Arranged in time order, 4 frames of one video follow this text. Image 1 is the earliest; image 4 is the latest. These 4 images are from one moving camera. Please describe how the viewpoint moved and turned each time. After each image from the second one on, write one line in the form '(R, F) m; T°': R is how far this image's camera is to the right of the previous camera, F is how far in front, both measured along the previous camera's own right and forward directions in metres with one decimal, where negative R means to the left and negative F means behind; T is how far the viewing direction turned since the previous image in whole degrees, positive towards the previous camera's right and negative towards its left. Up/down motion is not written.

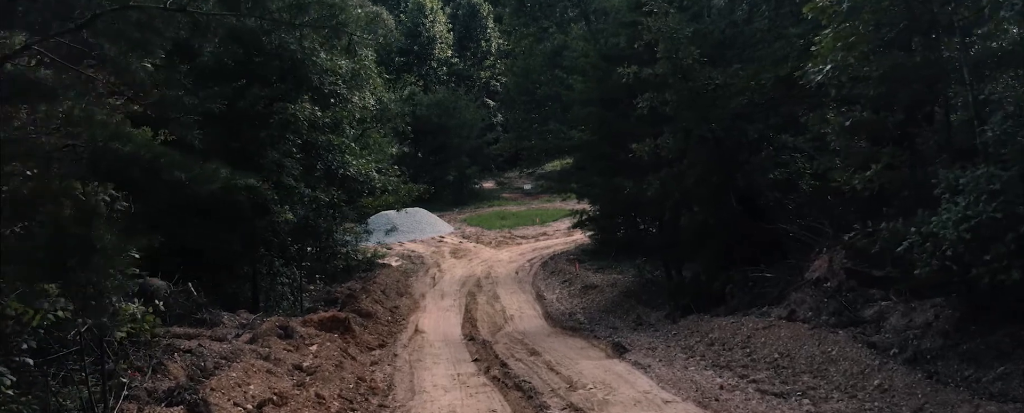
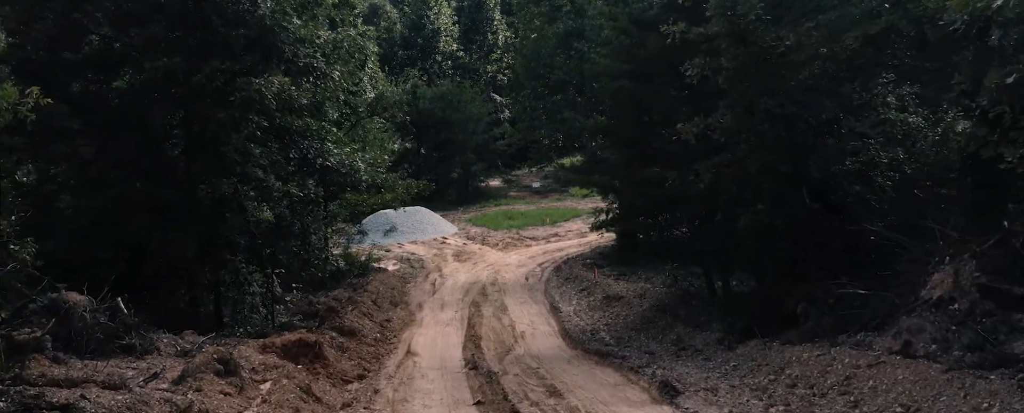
(-0.1, +3.9) m; 0°
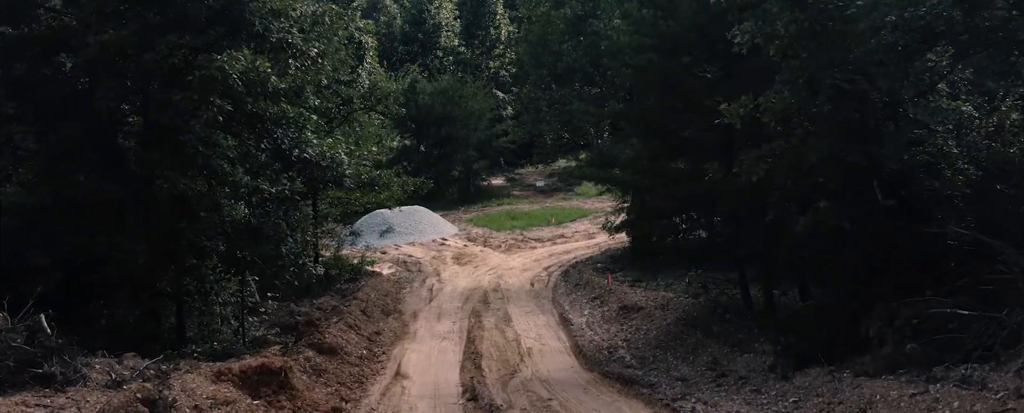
(0.0, +2.6) m; 0°
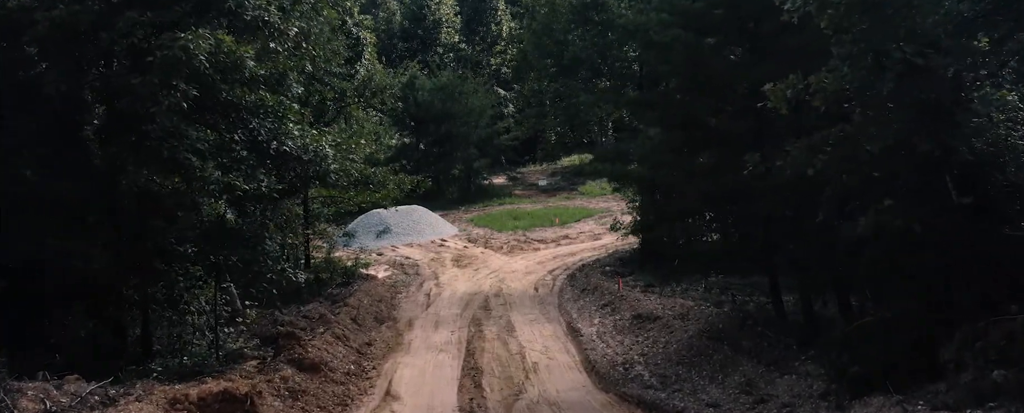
(0.0, +1.9) m; 0°
